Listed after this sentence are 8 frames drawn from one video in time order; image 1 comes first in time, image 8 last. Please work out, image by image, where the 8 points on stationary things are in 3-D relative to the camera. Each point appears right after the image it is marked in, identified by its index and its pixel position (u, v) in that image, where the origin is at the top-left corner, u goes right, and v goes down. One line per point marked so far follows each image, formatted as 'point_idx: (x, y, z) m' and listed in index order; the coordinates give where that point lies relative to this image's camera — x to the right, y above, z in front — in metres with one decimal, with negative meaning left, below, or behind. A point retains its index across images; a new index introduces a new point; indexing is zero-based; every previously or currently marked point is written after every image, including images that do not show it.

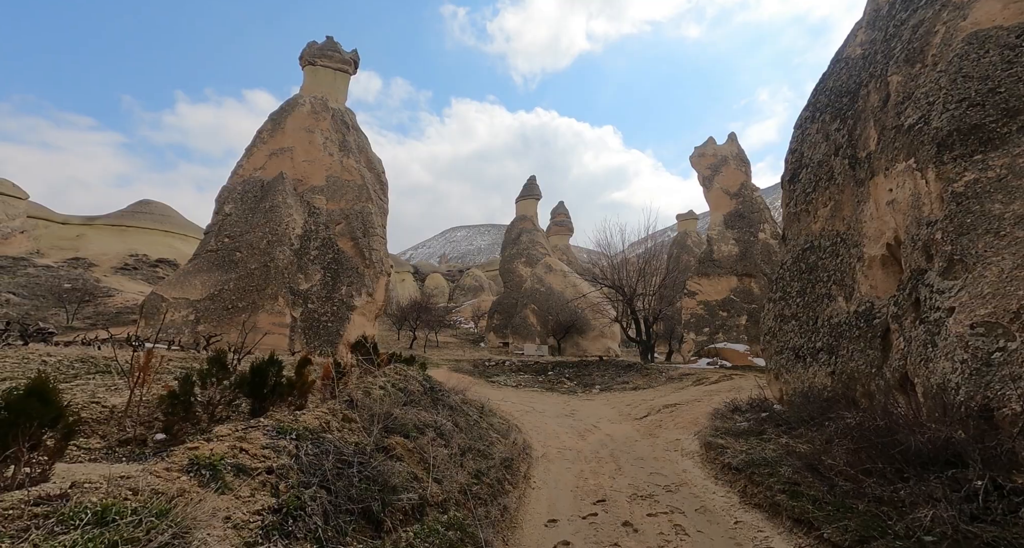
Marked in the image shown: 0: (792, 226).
0: (+3.6, +0.6, +6.8) m
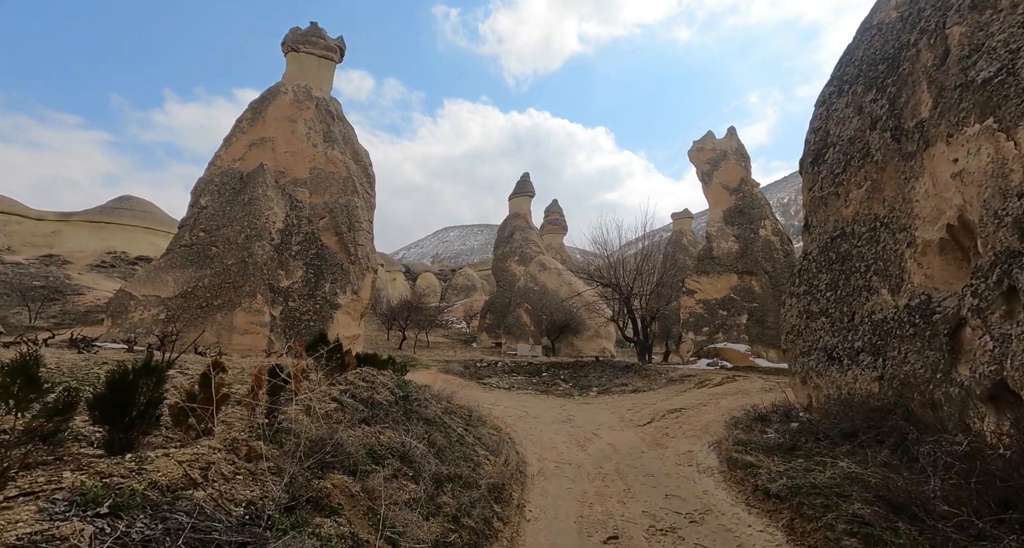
0: (+3.5, +0.7, +6.1) m
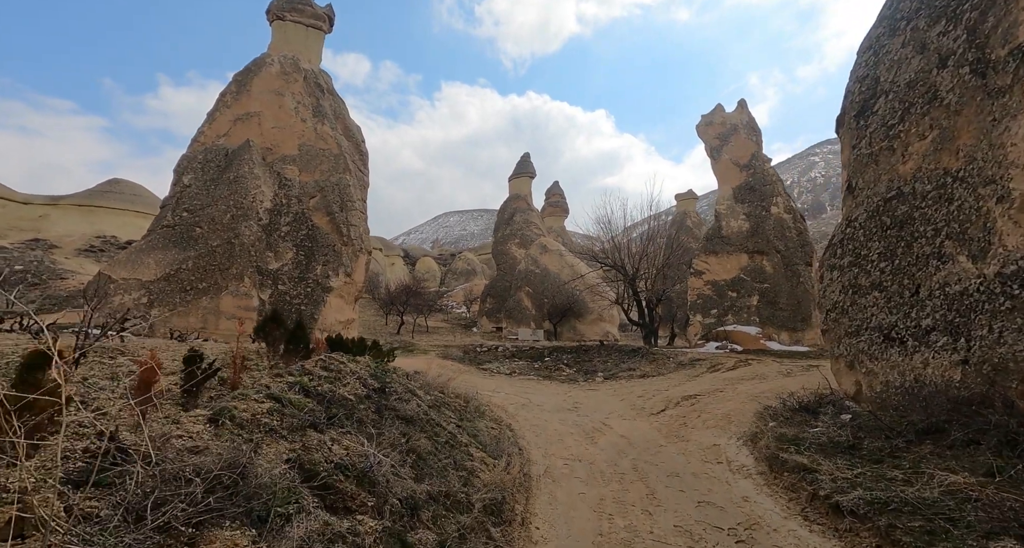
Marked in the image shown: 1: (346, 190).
0: (+3.5, +1.0, +5.3) m
1: (-4.4, +2.2, +14.2) m
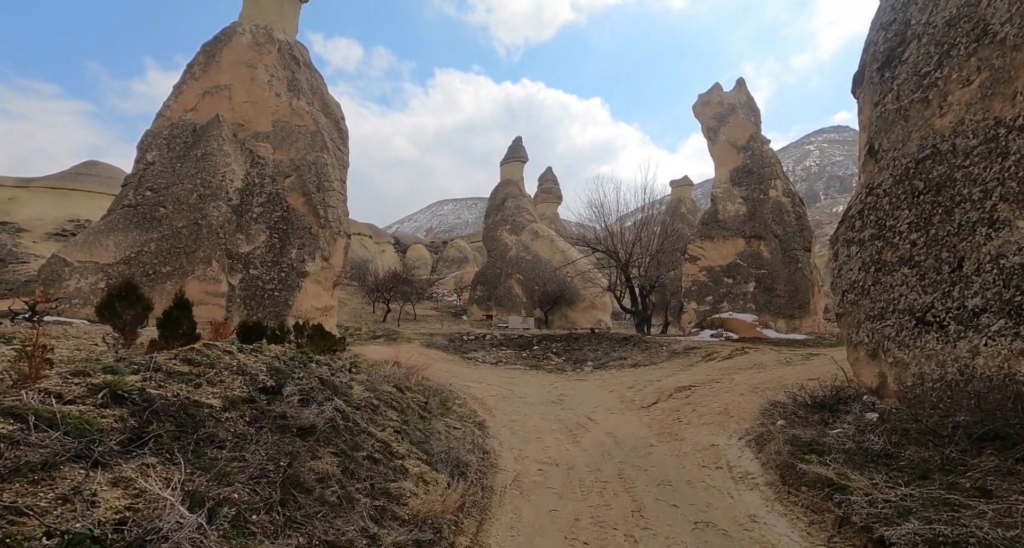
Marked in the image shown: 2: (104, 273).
0: (+3.2, +1.2, +4.6) m
1: (-4.7, +2.6, +13.4) m
2: (-8.1, 0.0, +10.7) m
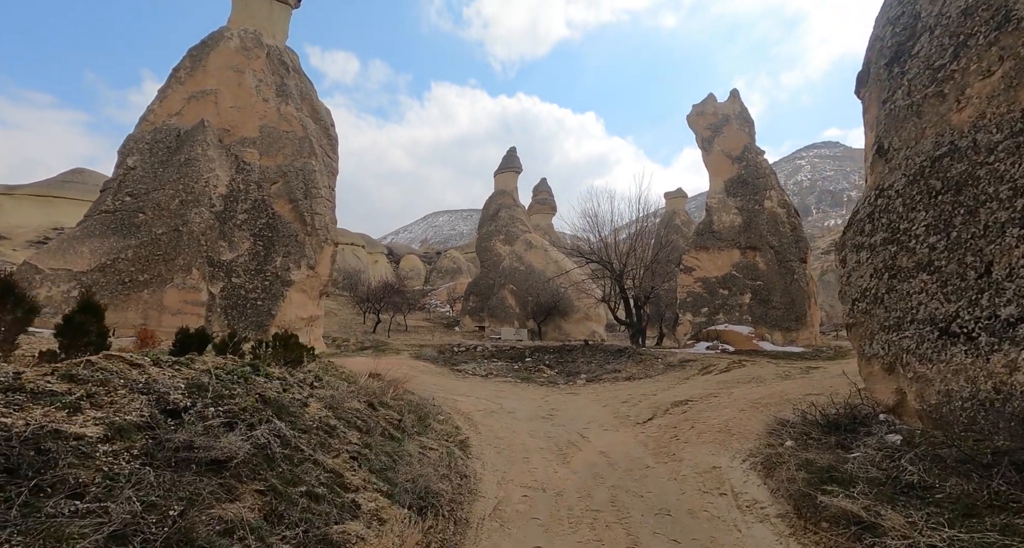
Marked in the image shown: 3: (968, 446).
0: (+3.1, +1.2, +4.3) m
1: (-4.9, +2.4, +13.0) m
2: (-8.3, -0.1, +10.2) m
3: (+2.5, -0.9, +2.9) m
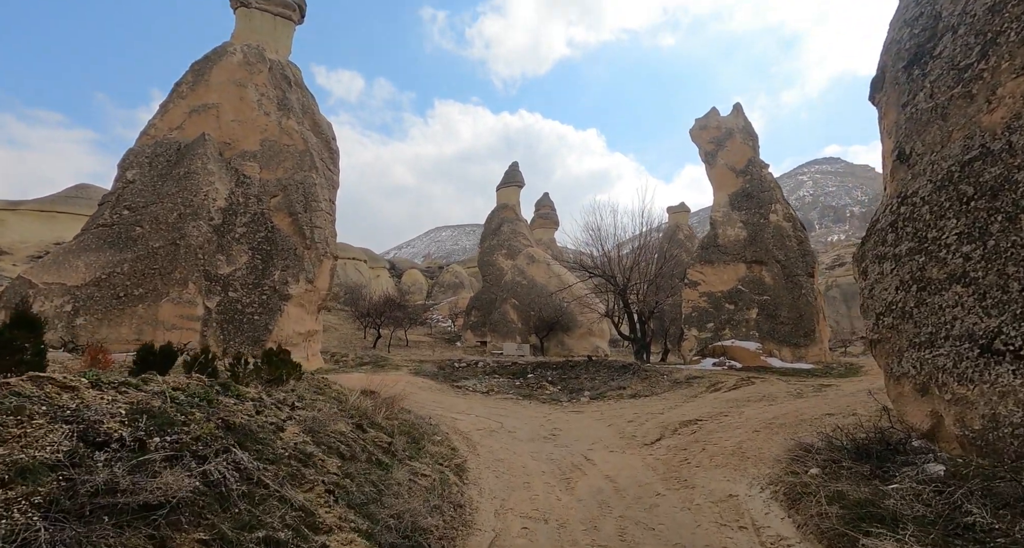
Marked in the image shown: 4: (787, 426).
0: (+3.1, +1.1, +4.1) m
1: (-4.9, +2.1, +12.9) m
2: (-8.3, -0.4, +10.0) m
3: (+2.5, -1.0, +2.6) m
4: (+2.9, -1.6, +5.6) m
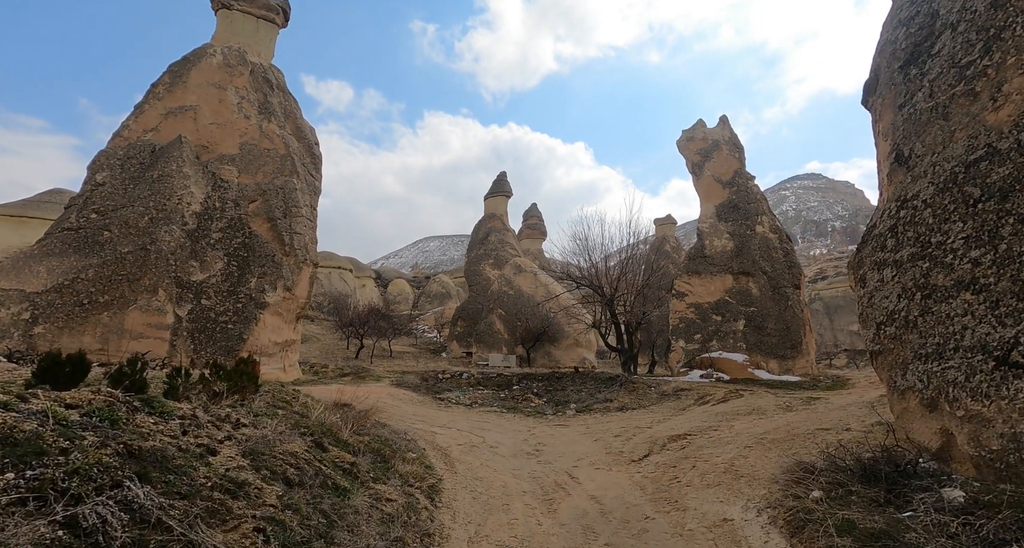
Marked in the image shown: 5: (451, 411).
0: (+3.0, +1.0, +3.9) m
1: (-5.2, +1.9, +12.5) m
2: (-8.6, -0.5, +9.5) m
3: (+2.3, -1.0, +2.4) m
4: (+2.7, -1.7, +5.3) m
5: (-1.2, -2.6, +10.2) m
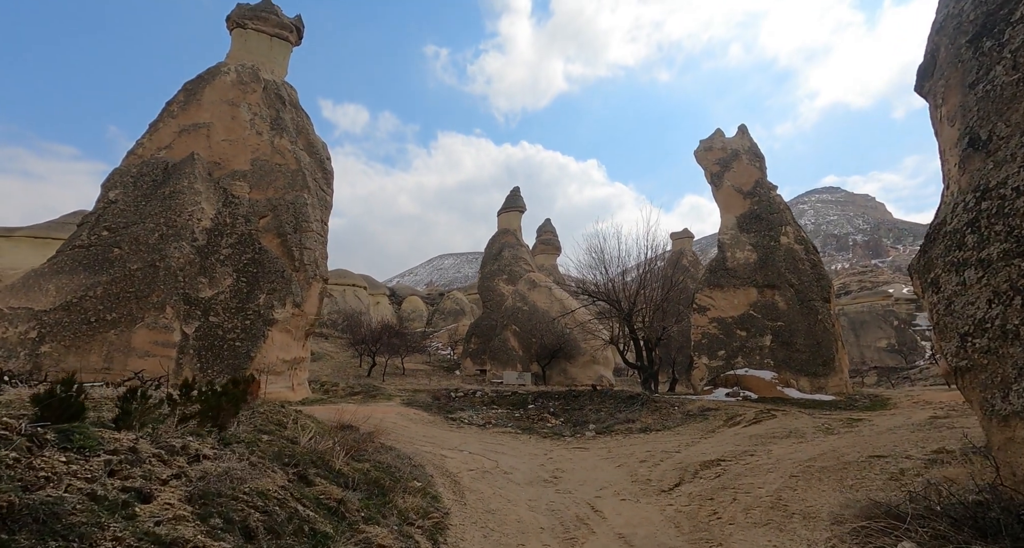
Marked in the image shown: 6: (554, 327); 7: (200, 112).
0: (+3.1, +1.0, +3.3) m
1: (-4.9, +1.5, +12.2) m
2: (-8.3, -0.8, +9.3) m
3: (+2.4, -1.0, +1.8) m
4: (+2.8, -1.7, +4.7) m
5: (-0.9, -2.8, +9.6) m
6: (+1.5, -1.9, +18.8) m
7: (-7.5, +3.9, +12.5) m
